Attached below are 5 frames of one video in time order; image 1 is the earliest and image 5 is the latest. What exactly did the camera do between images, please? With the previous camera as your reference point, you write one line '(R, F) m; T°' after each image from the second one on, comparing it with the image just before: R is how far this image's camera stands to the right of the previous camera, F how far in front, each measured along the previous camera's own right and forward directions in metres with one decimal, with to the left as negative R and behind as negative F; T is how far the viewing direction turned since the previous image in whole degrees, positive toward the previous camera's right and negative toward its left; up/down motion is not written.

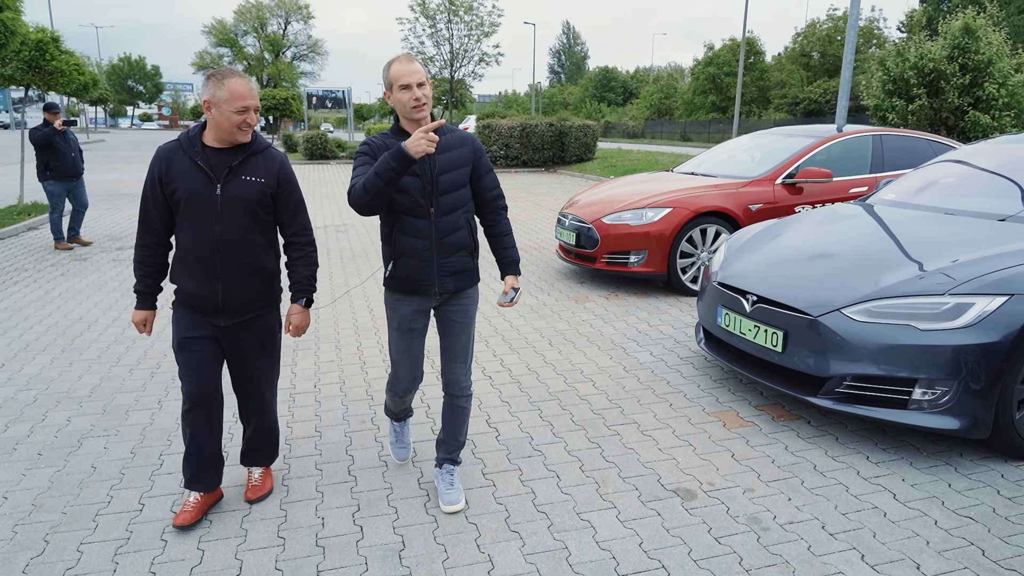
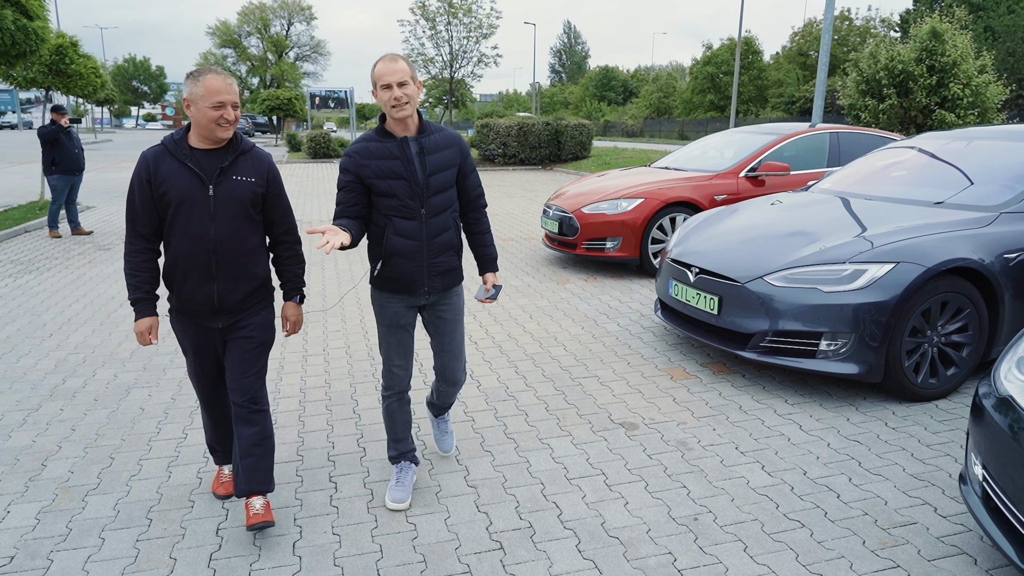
(+0.1, -0.7) m; 0°
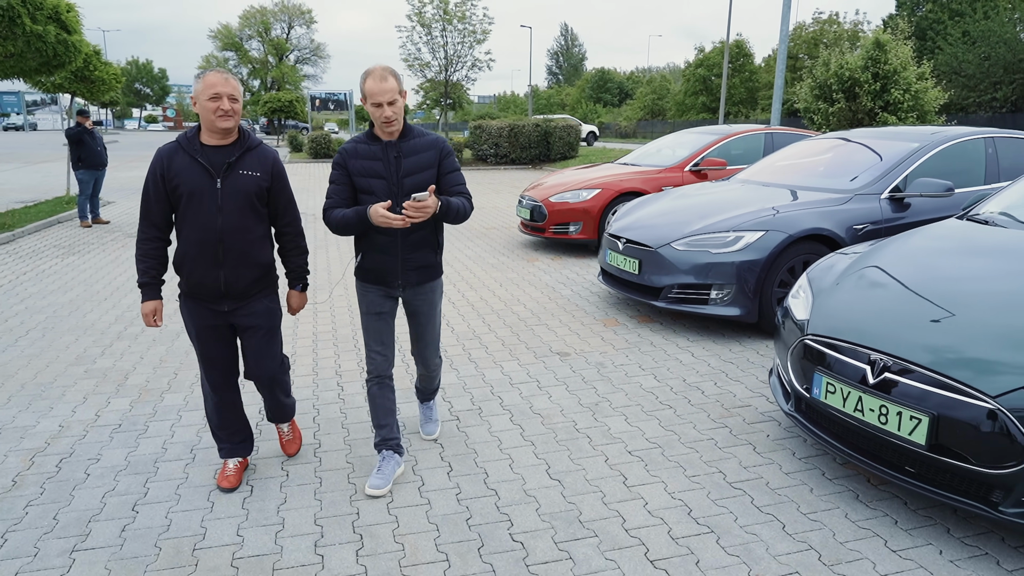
(+0.3, -1.2) m; 0°
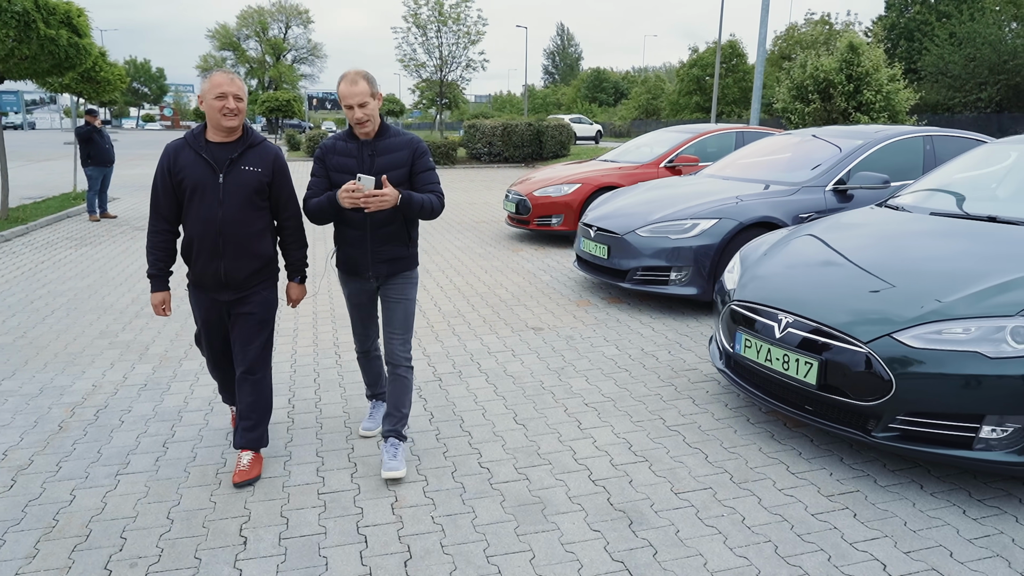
(+0.1, -0.6) m; 0°
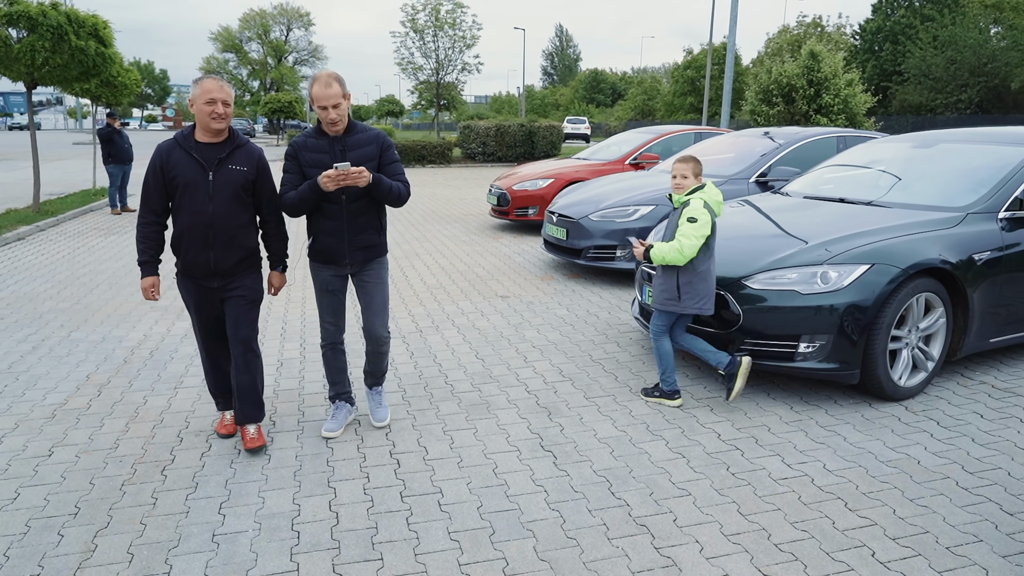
(+0.3, -1.1) m; 0°
